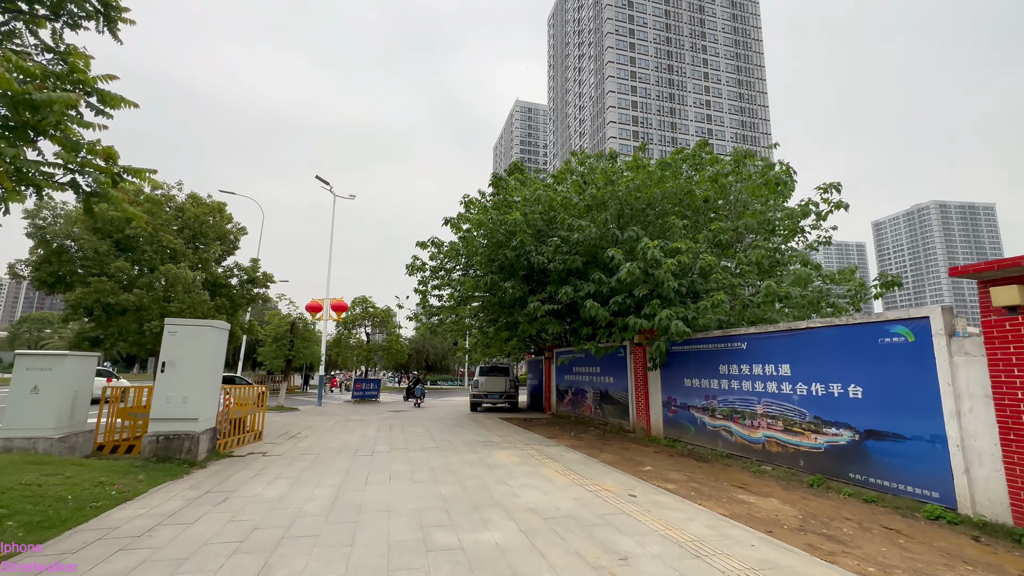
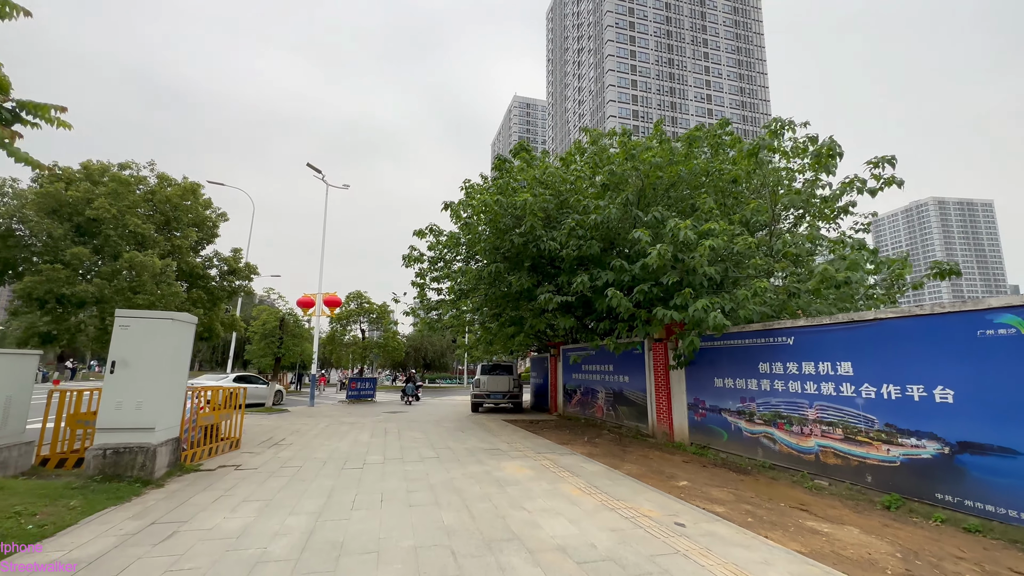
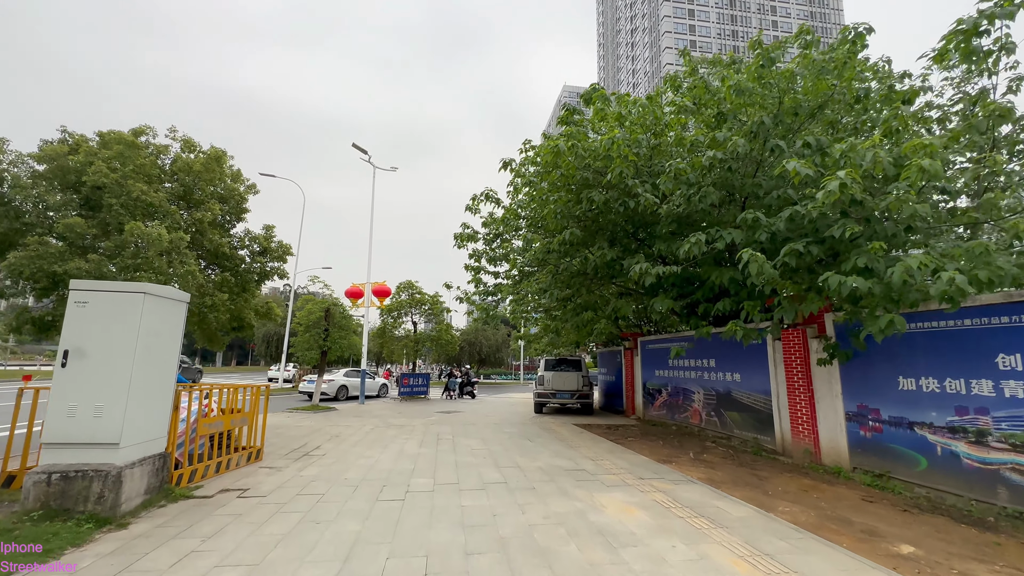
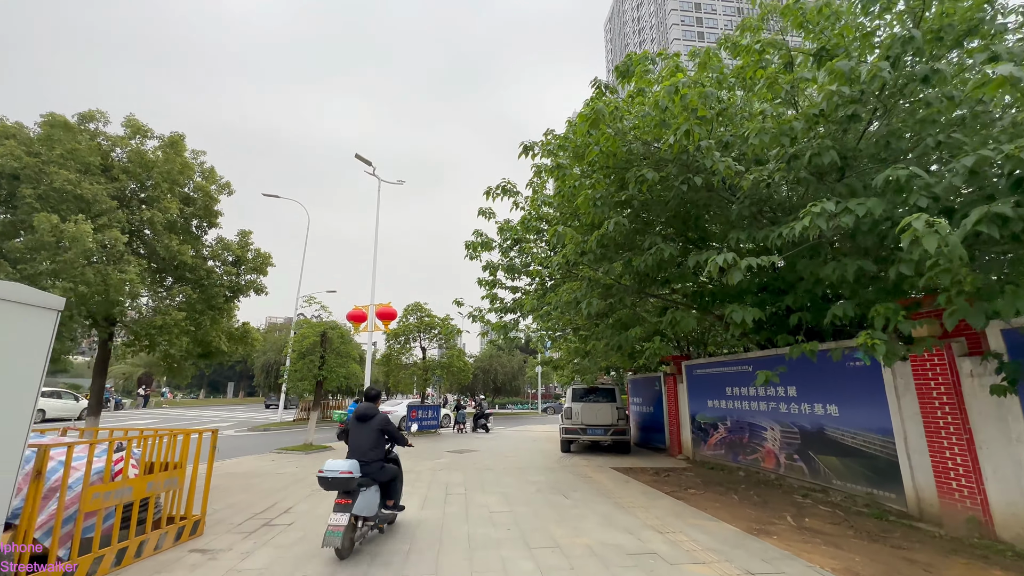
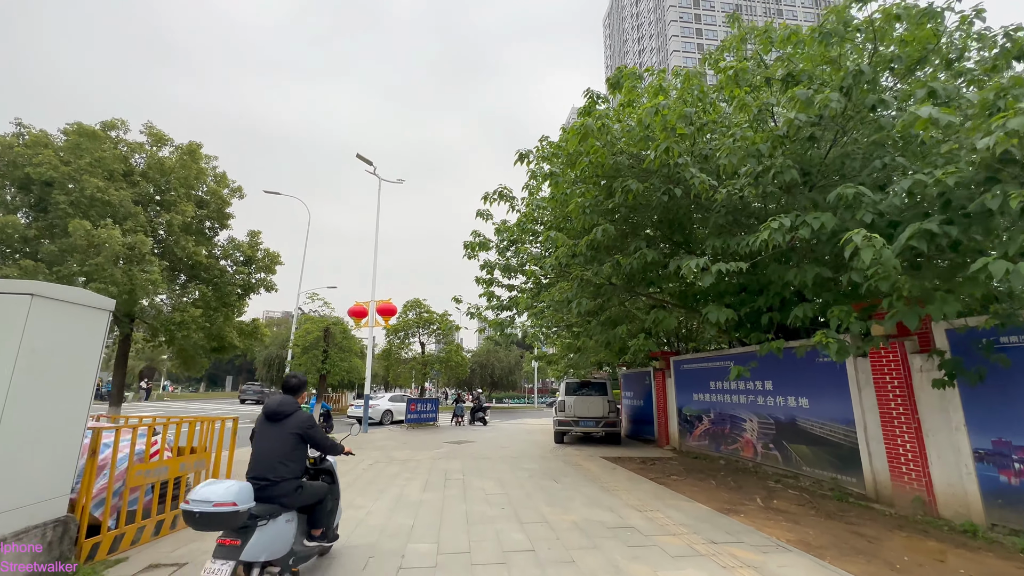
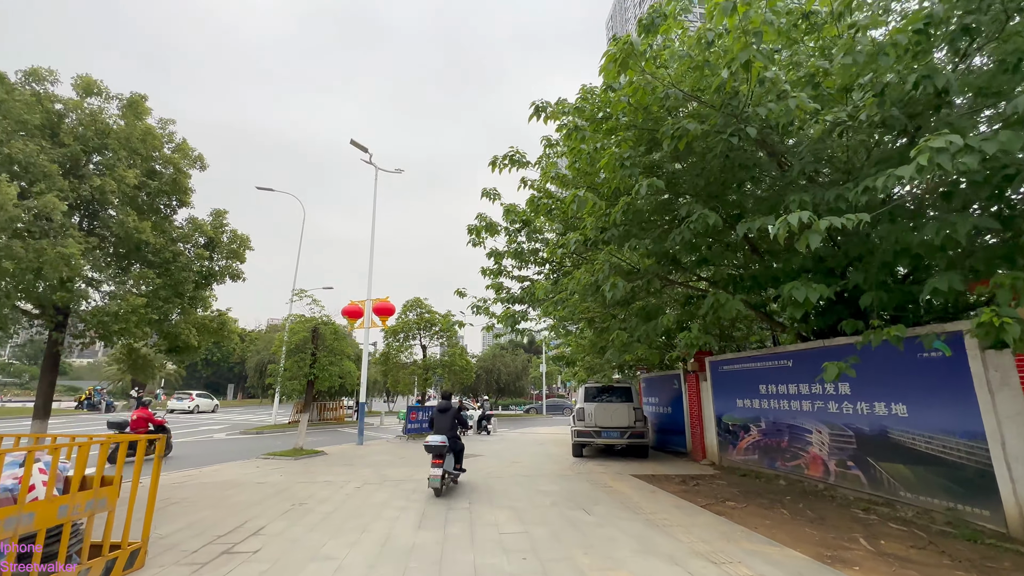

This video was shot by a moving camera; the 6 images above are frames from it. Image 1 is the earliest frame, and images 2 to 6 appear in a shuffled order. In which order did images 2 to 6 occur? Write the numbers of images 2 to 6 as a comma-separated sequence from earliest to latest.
2, 3, 5, 4, 6
